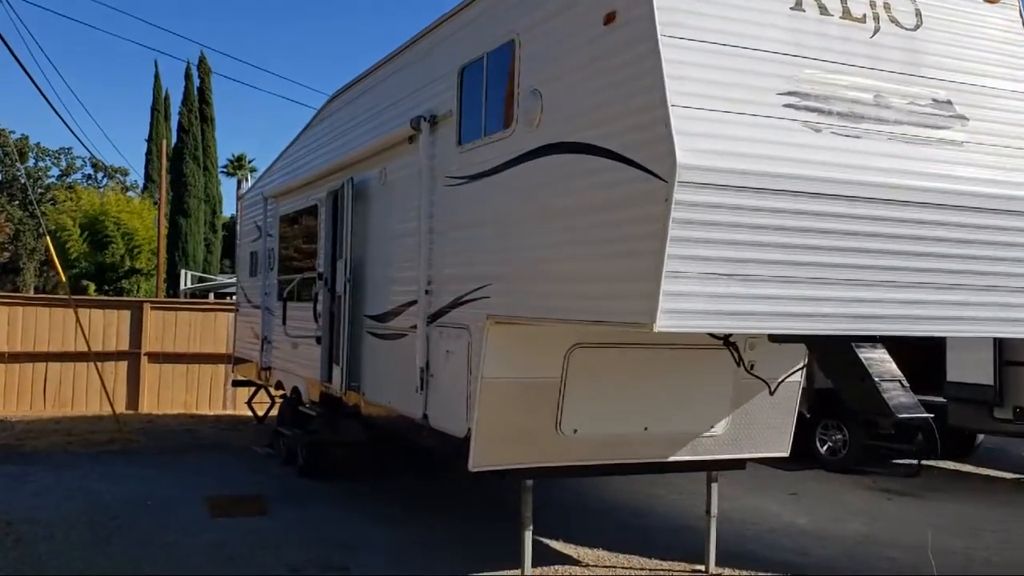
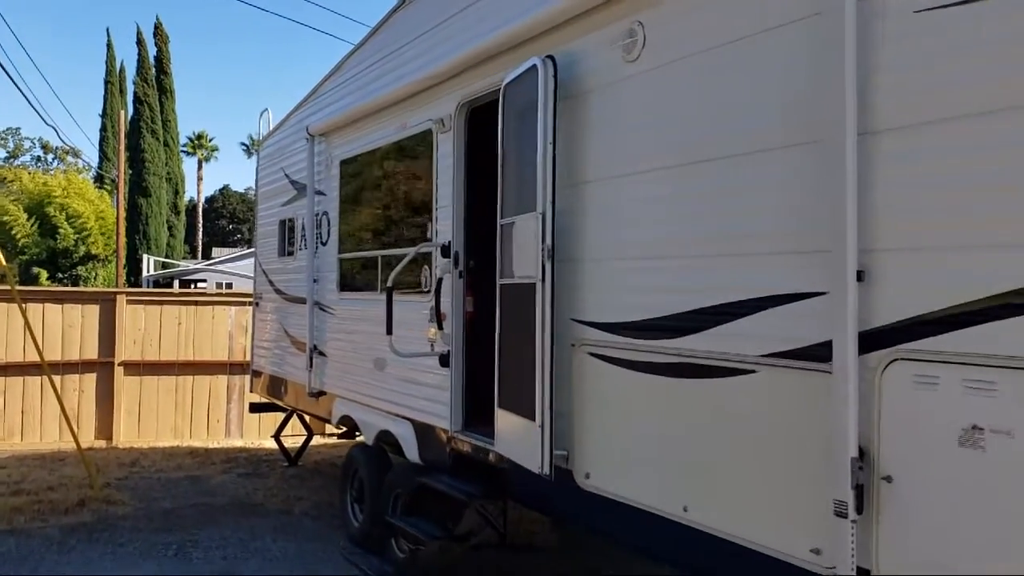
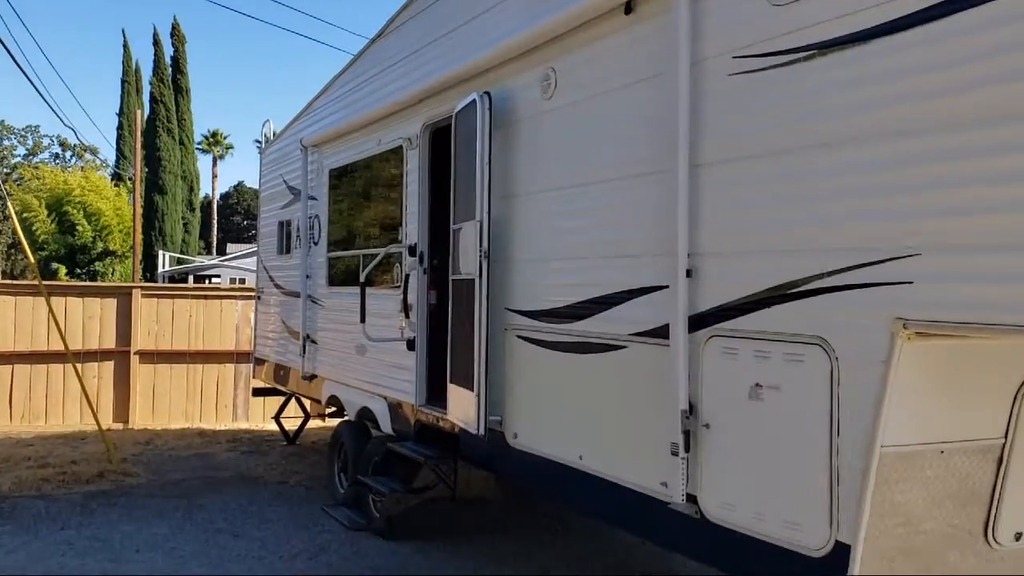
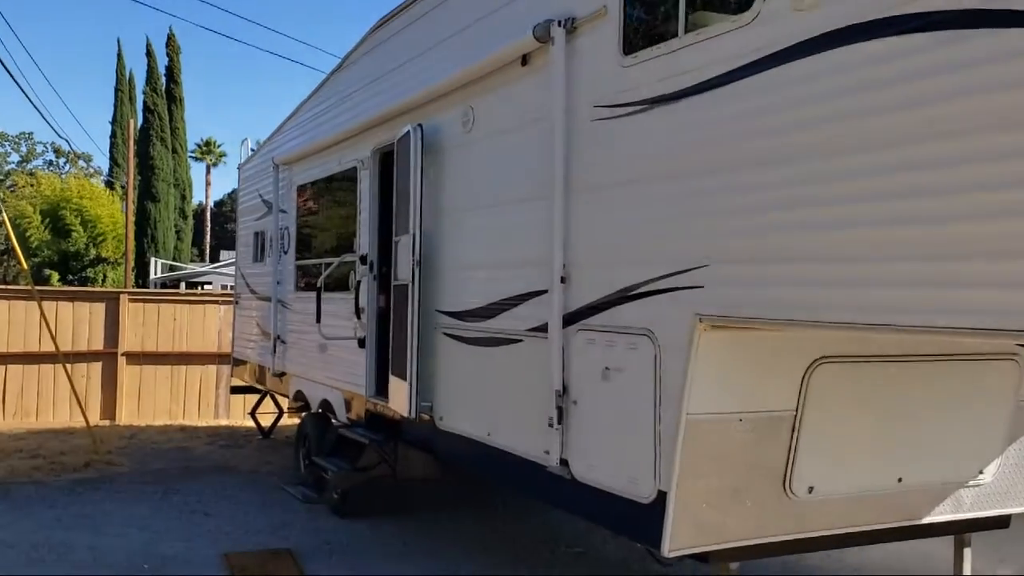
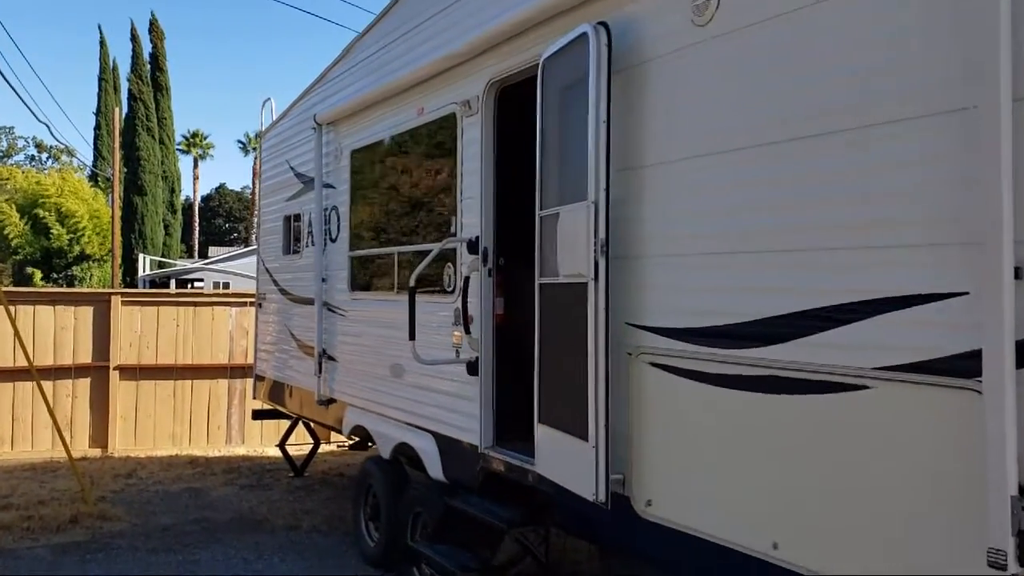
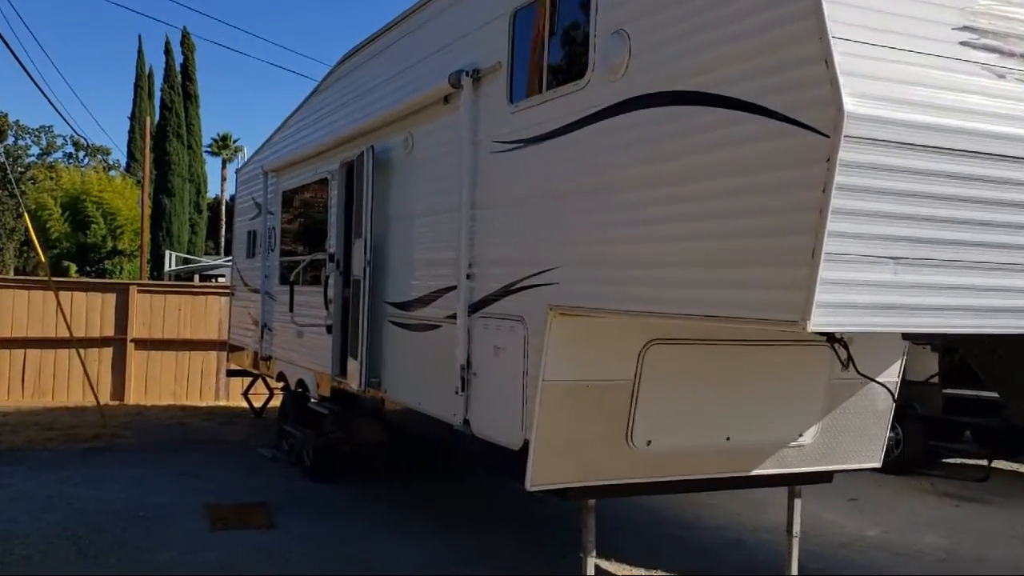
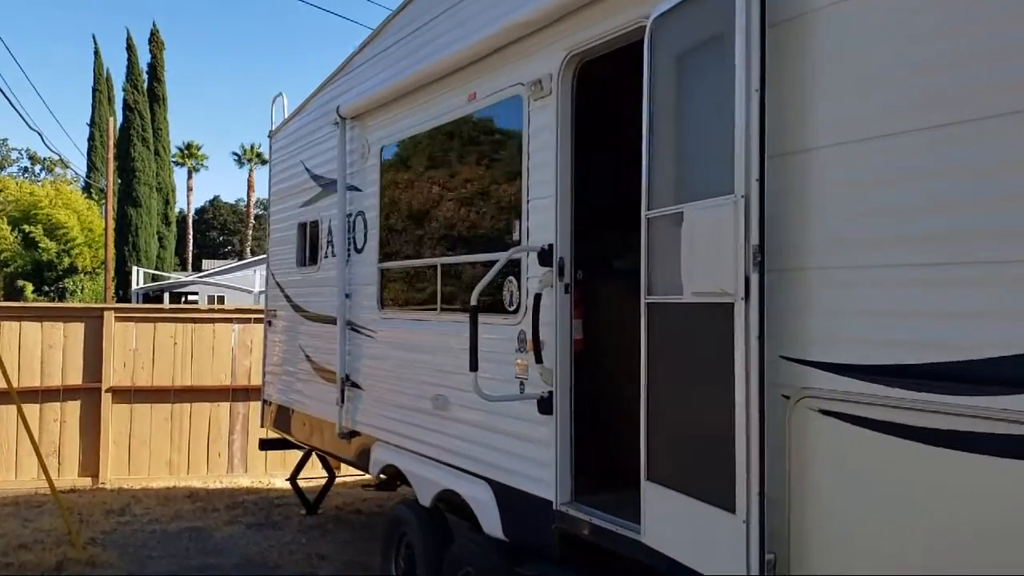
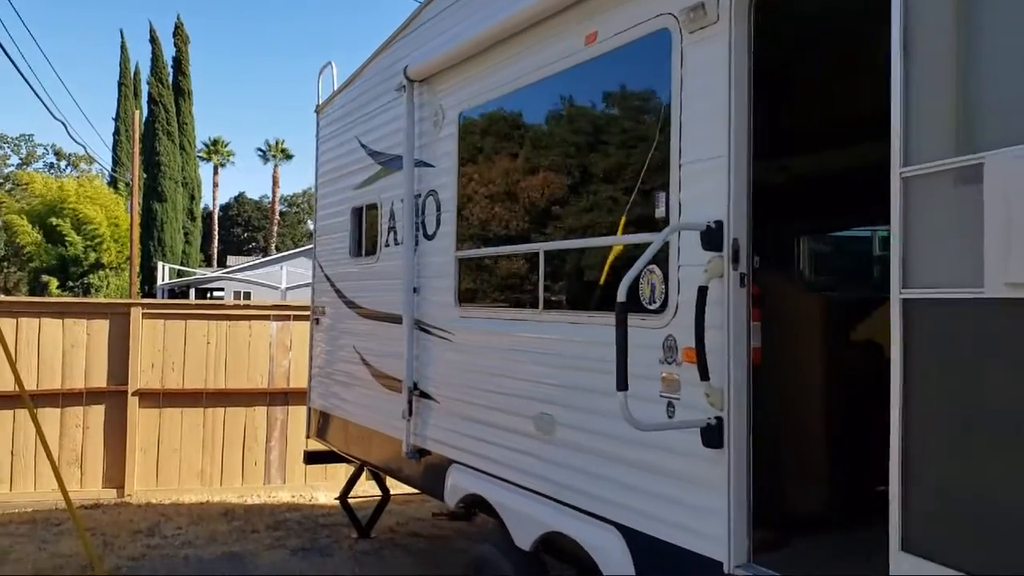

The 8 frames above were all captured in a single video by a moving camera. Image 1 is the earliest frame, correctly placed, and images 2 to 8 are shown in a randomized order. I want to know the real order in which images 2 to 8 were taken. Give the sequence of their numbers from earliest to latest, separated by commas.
6, 4, 3, 2, 5, 7, 8
